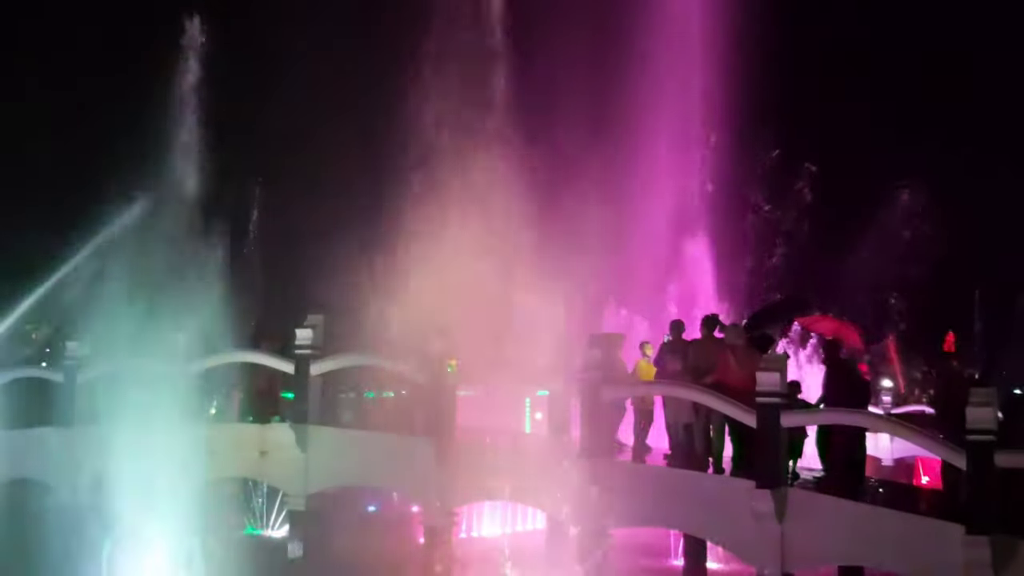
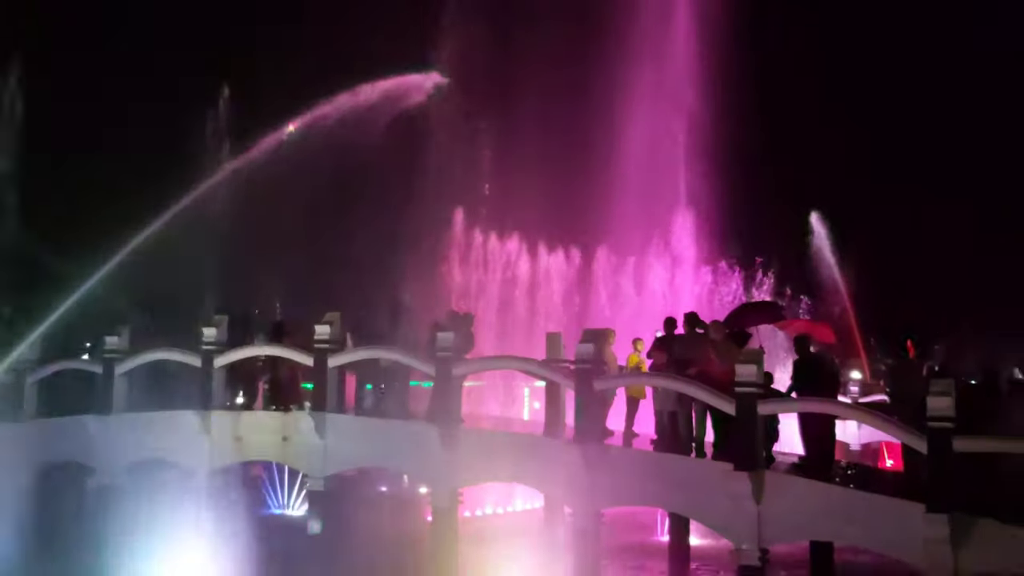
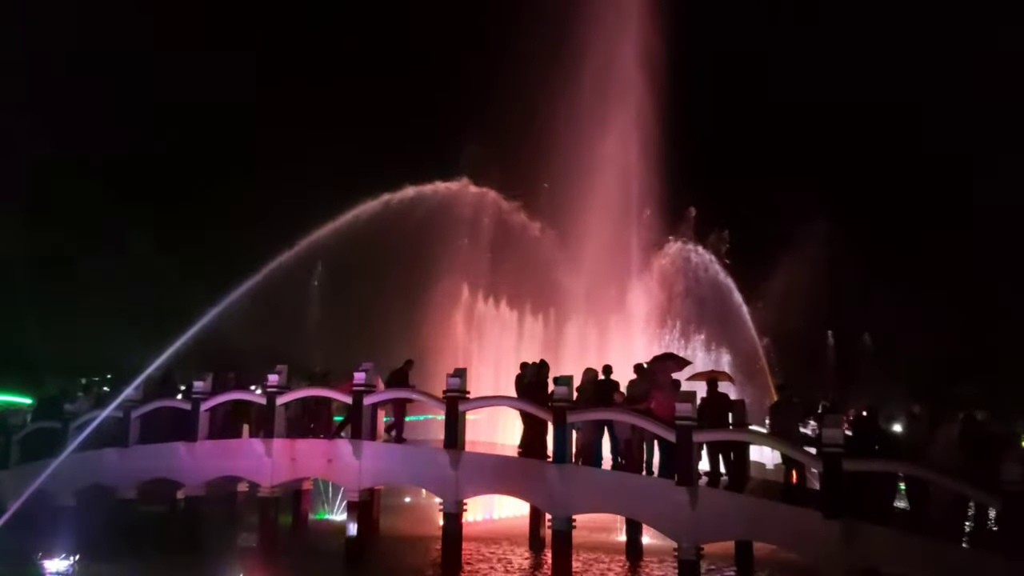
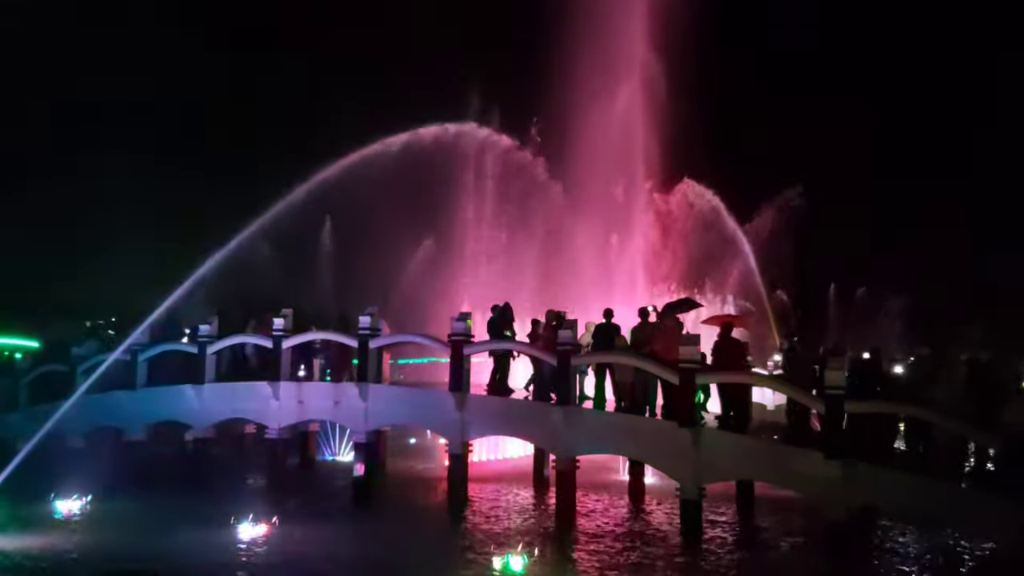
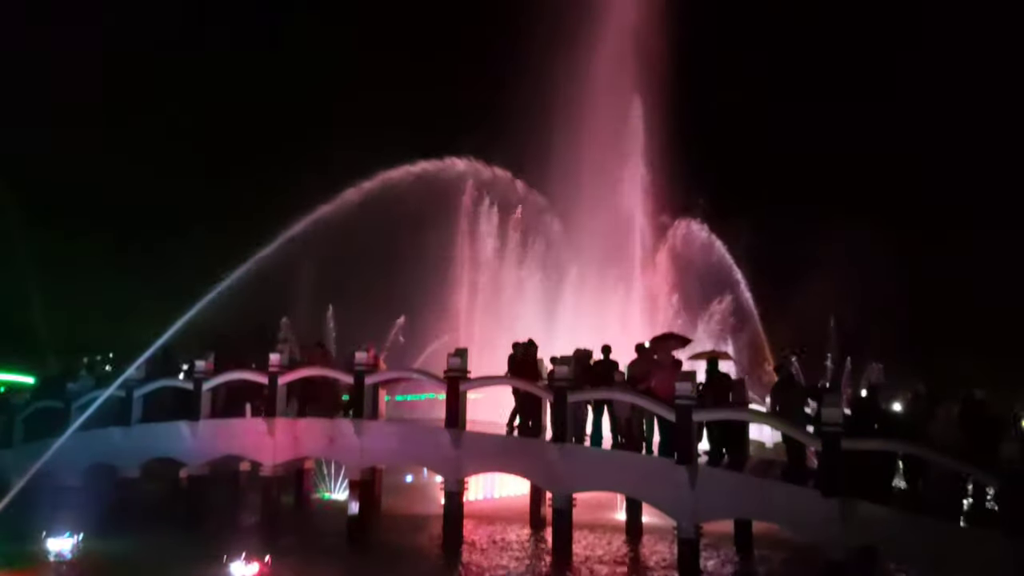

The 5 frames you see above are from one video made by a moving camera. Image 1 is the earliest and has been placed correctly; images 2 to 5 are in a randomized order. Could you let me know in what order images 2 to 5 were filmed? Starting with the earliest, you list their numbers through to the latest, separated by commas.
2, 4, 5, 3
